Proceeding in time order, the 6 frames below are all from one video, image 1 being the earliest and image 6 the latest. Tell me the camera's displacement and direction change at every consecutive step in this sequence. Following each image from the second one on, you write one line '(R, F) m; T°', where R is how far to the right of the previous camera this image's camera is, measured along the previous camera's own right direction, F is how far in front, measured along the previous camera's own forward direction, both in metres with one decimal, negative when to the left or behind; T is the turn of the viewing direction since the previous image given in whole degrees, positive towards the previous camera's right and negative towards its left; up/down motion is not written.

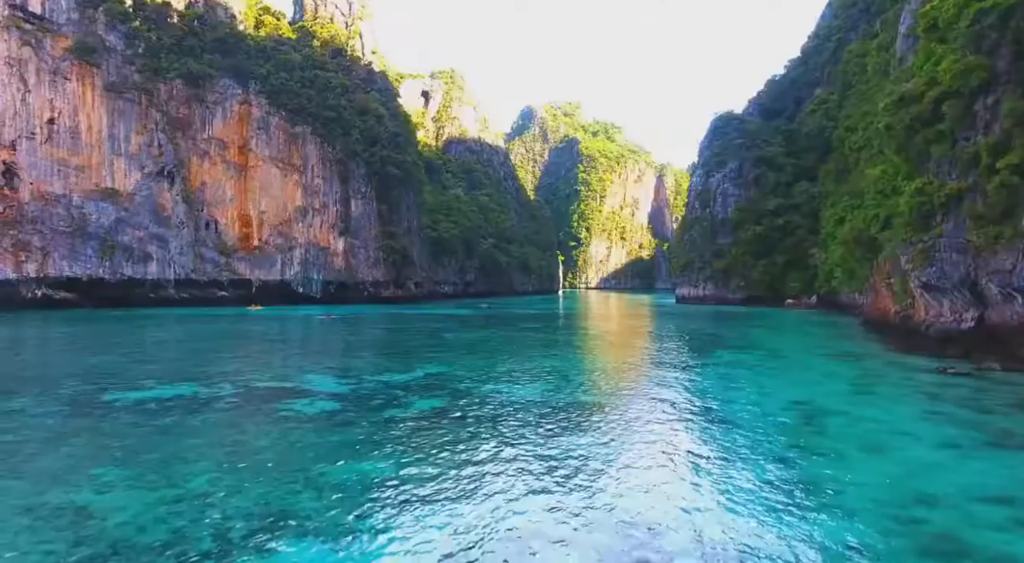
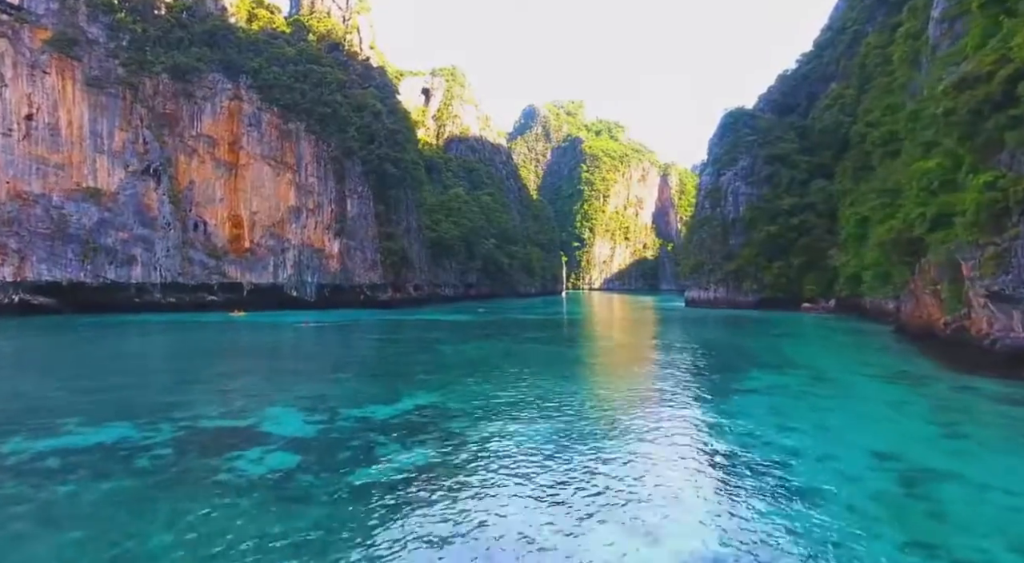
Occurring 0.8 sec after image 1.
(0.0, +1.6) m; 0°
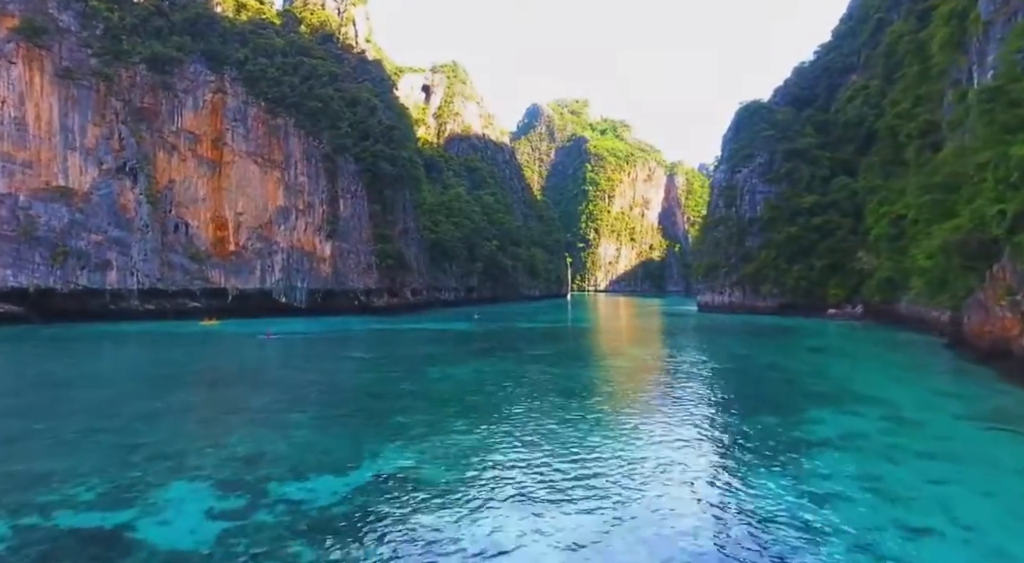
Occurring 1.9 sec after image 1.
(+0.1, +2.2) m; 0°
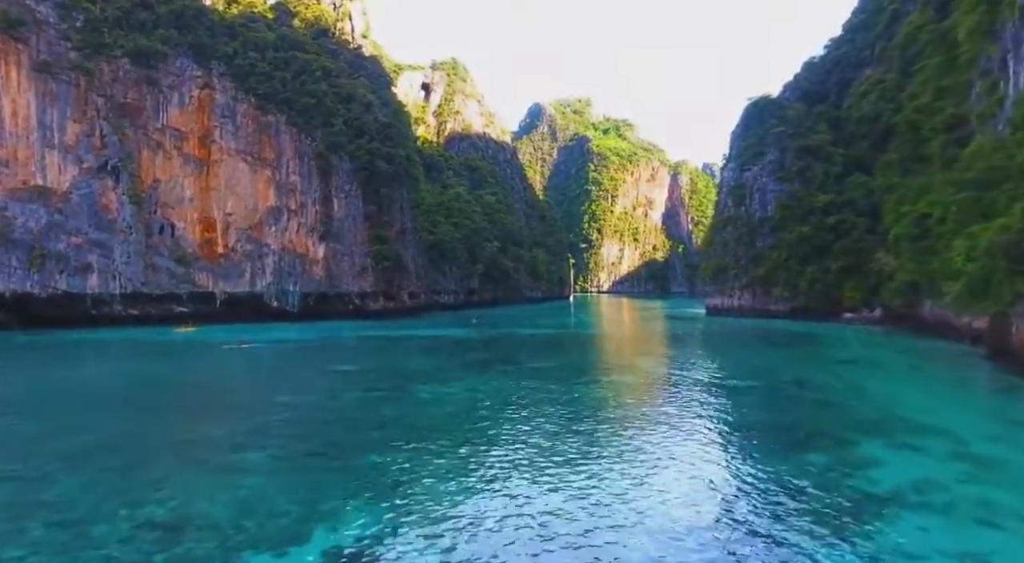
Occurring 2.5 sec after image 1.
(+0.1, +1.3) m; 0°
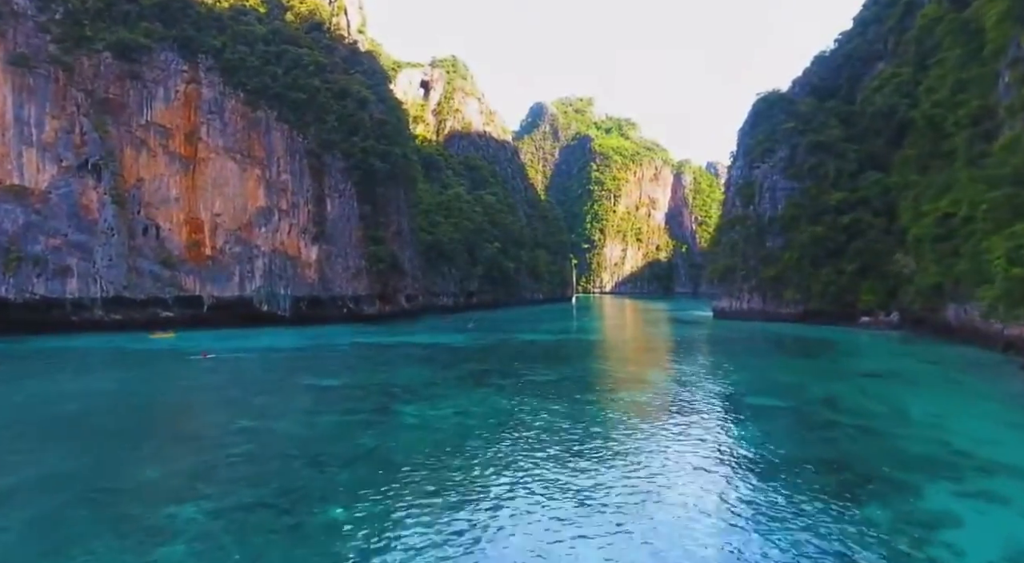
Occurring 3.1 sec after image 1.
(+0.1, +1.2) m; 0°
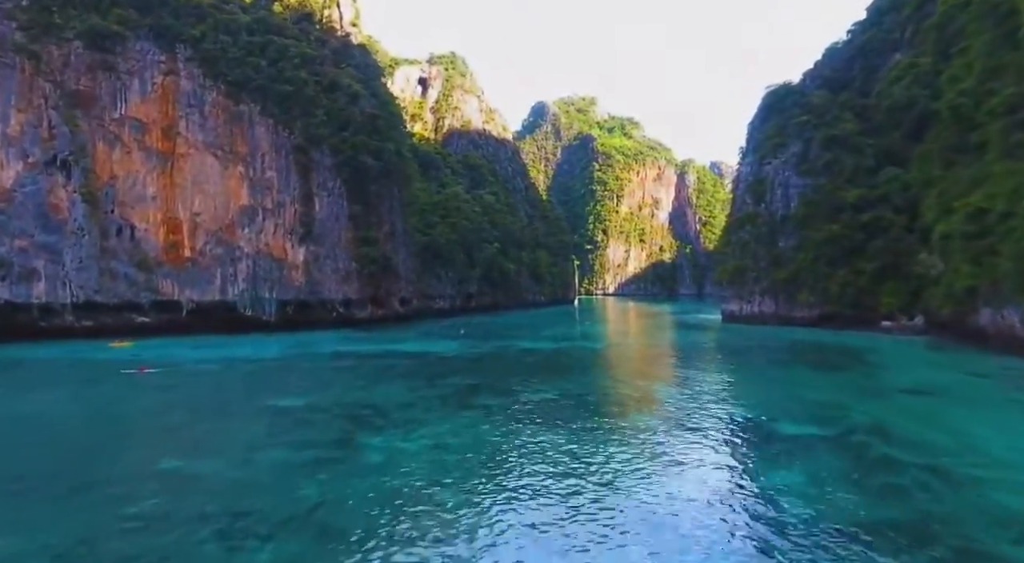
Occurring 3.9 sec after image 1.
(+0.2, +1.7) m; 0°
